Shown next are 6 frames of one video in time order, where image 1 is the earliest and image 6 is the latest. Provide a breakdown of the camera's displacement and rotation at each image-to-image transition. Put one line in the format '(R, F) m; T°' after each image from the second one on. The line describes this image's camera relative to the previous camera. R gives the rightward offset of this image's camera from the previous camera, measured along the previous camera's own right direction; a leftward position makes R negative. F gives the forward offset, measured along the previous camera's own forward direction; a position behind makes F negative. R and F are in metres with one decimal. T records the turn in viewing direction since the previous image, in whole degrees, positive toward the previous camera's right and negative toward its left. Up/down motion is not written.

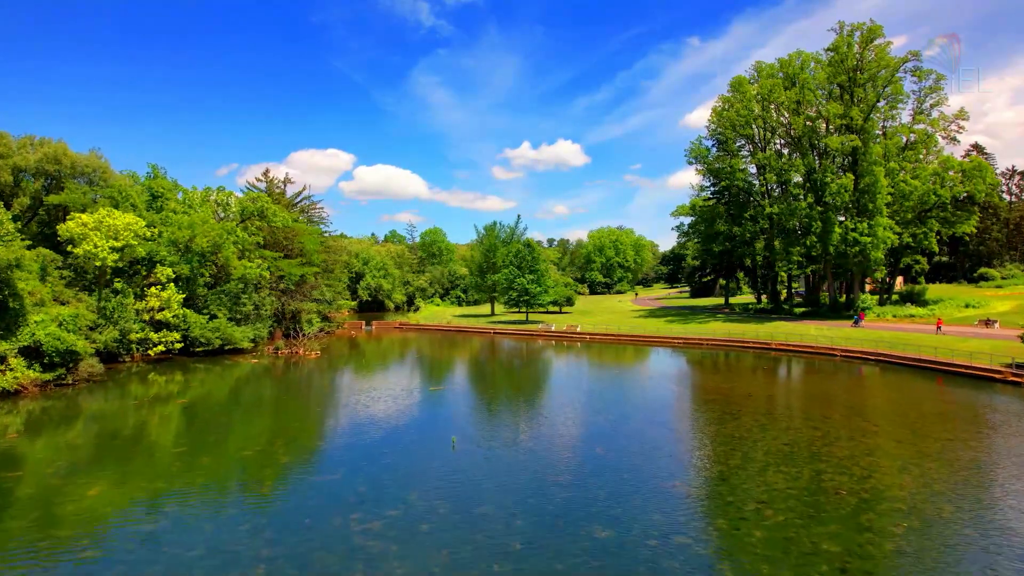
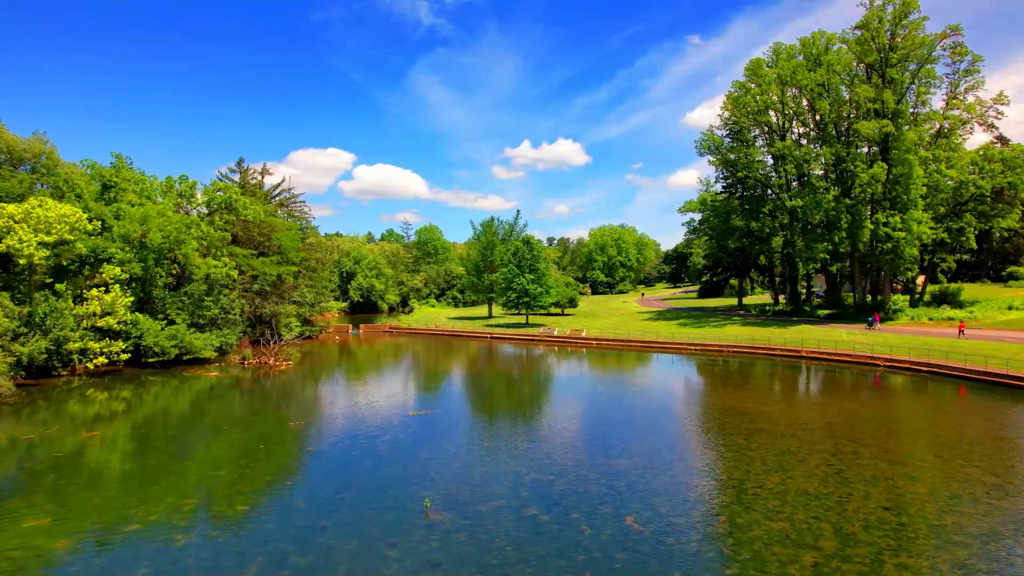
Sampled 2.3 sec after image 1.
(+0.1, +4.2) m; 0°
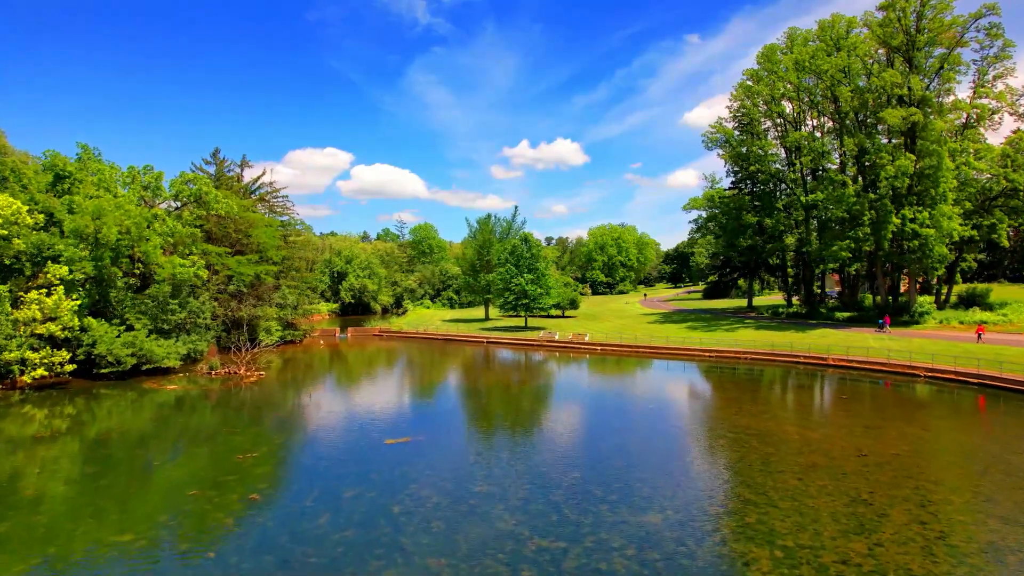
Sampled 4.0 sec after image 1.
(0.0, +3.2) m; 0°
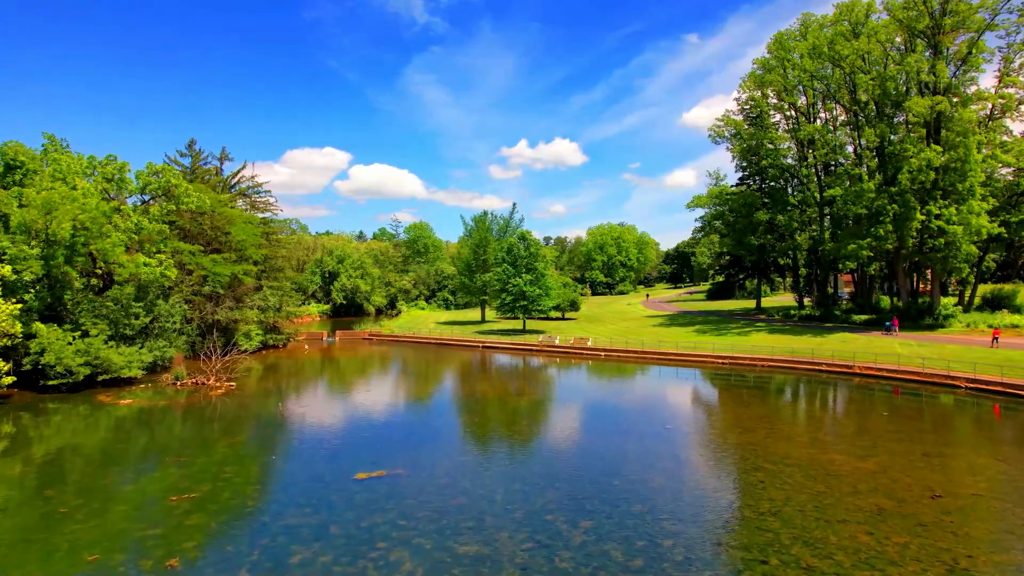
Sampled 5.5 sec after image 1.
(+0.1, +2.7) m; 0°
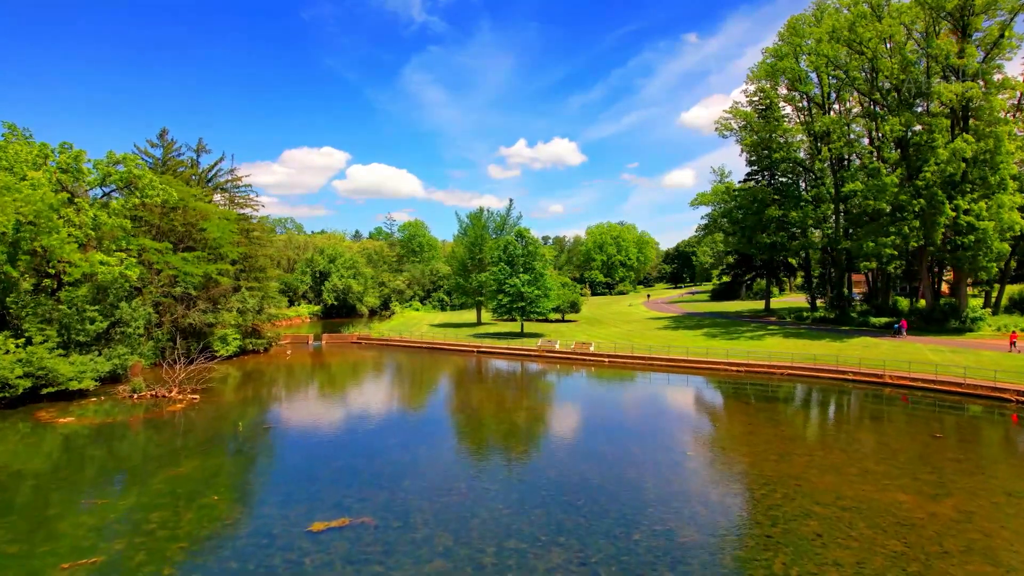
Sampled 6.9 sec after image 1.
(+0.1, +2.7) m; 0°
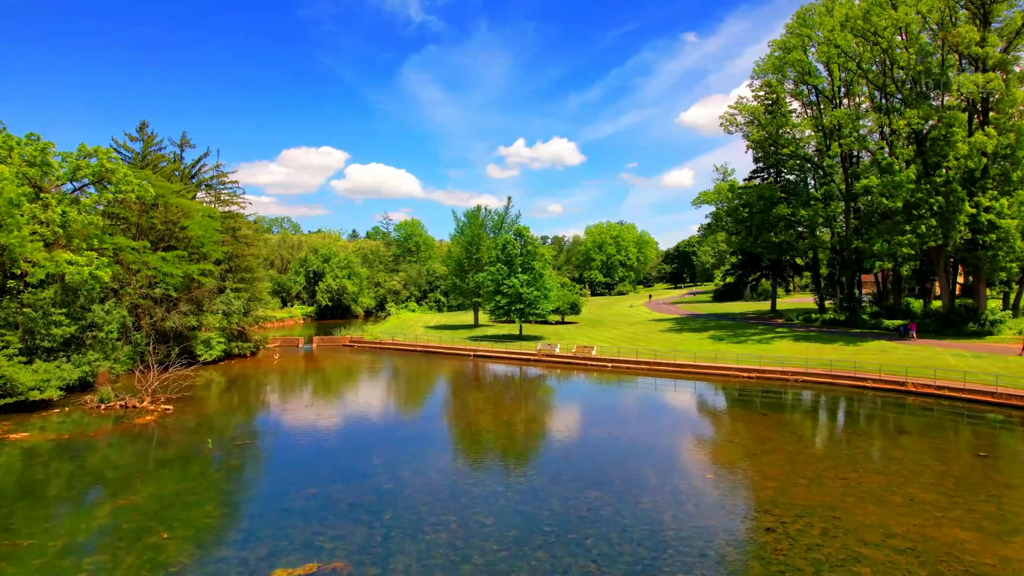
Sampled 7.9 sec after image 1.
(0.0, +1.7) m; 0°
